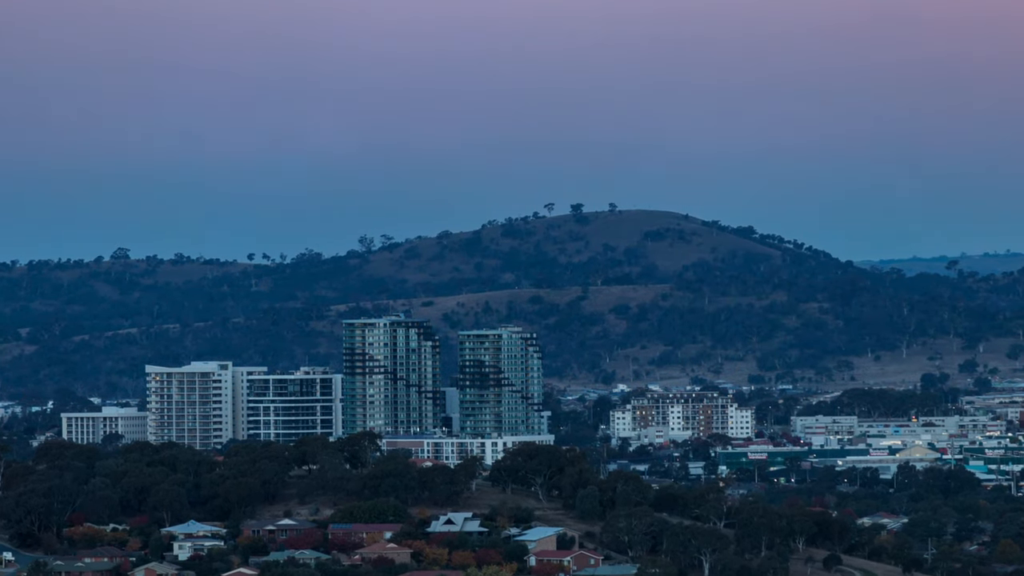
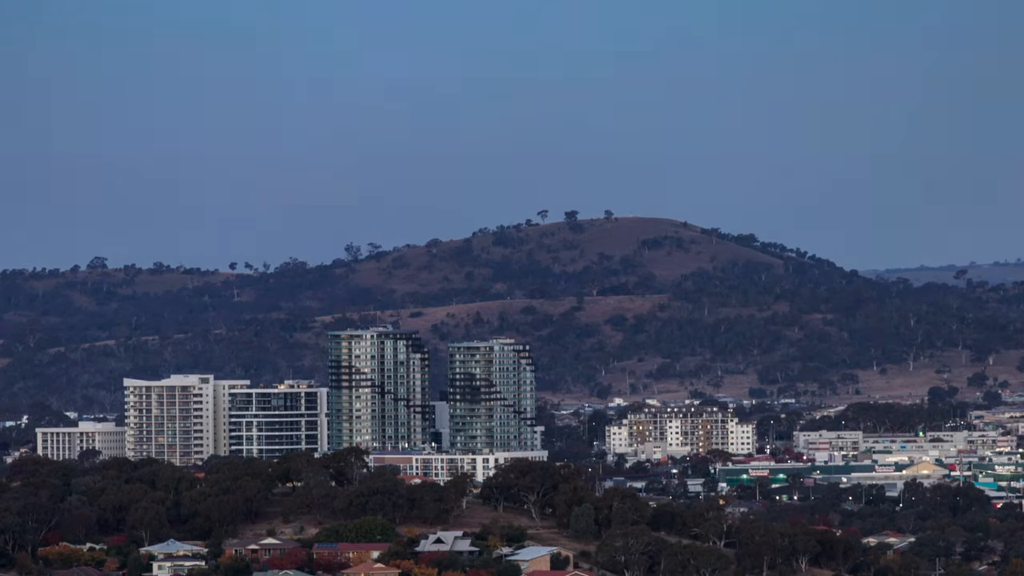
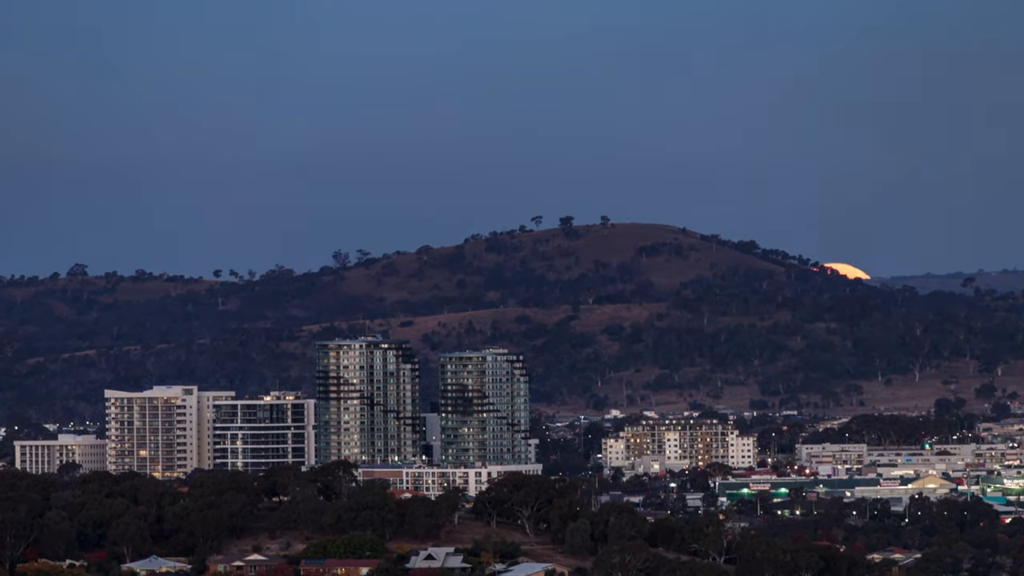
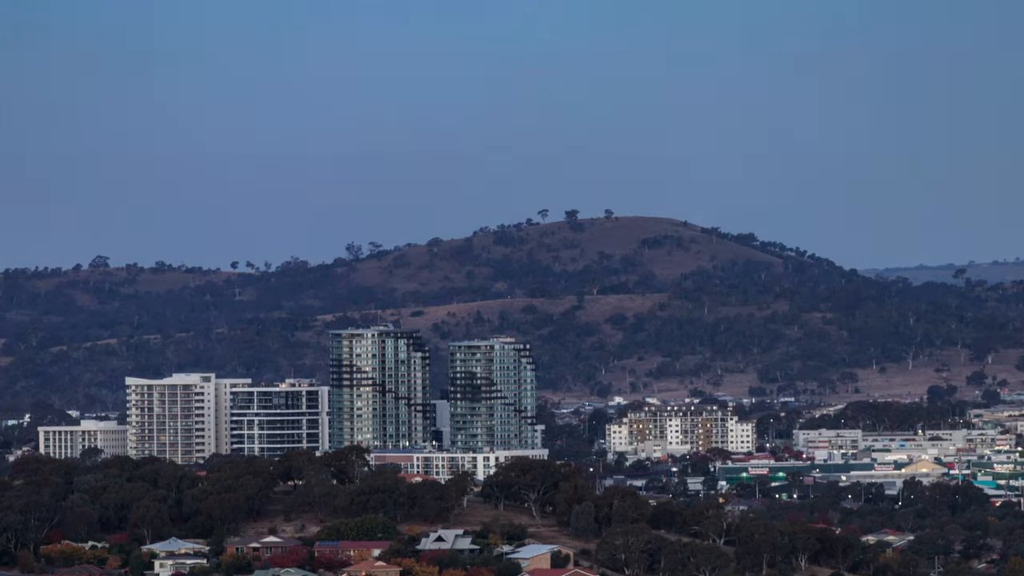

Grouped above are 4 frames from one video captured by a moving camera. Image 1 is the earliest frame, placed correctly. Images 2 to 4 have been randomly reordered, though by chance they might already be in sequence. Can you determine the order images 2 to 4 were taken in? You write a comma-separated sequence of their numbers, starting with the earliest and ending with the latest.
4, 2, 3
